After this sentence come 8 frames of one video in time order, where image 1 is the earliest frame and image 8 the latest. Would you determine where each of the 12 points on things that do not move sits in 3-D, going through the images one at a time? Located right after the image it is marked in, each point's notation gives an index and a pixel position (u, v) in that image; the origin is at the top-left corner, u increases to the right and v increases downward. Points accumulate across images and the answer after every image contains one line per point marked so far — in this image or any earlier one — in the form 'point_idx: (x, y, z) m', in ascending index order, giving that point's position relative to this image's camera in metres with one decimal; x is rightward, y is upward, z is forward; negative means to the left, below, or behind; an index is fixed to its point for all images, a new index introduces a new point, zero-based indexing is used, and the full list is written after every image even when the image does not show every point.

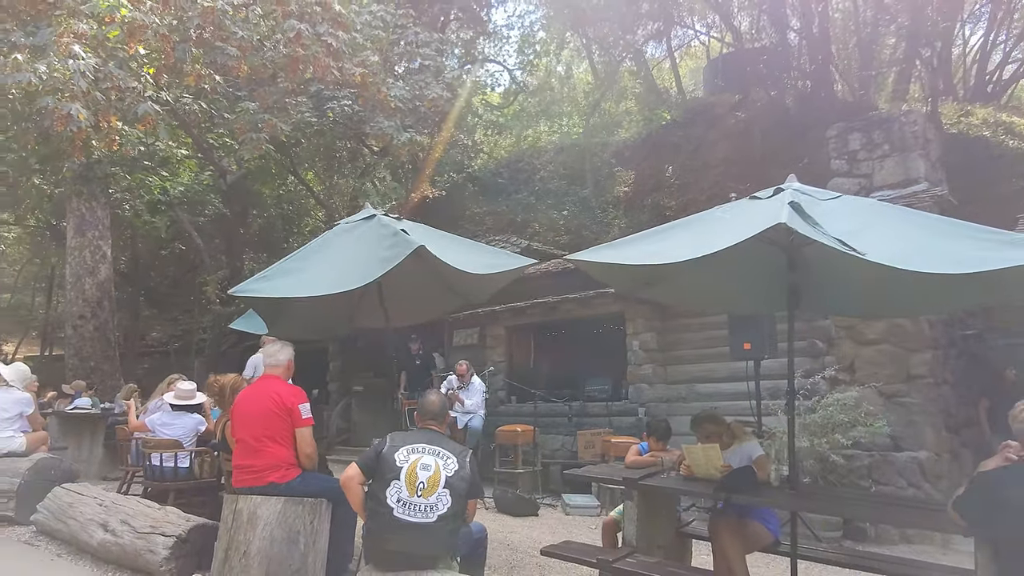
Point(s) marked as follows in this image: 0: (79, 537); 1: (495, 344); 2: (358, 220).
0: (-3.5, -2.0, +5.2) m
1: (-0.3, -0.9, +10.9) m
2: (-1.3, +0.6, +5.3) m
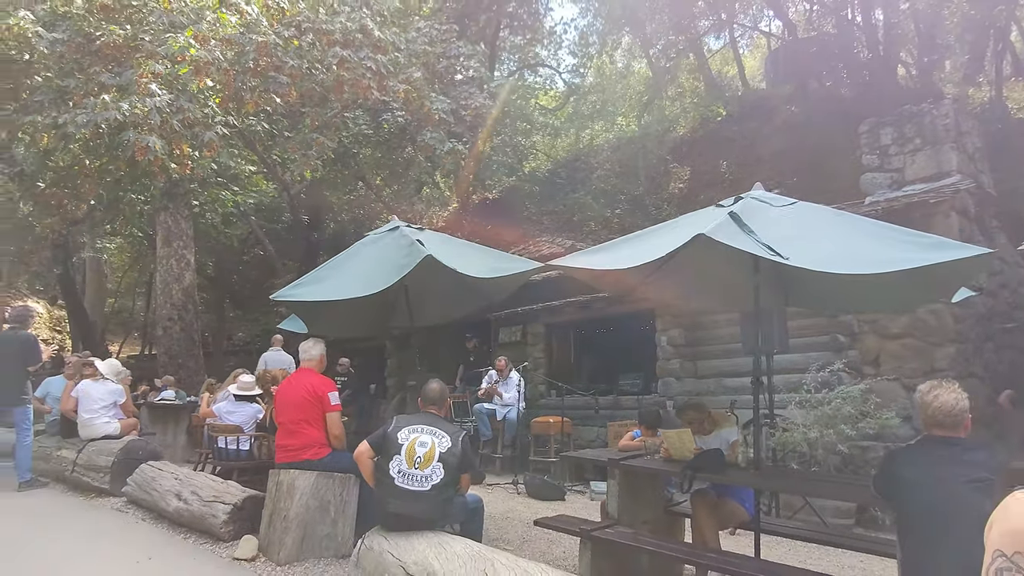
0: (-3.4, -2.1, +6.2) m
1: (+0.4, -0.9, +11.5) m
2: (-1.2, +0.5, +6.0) m
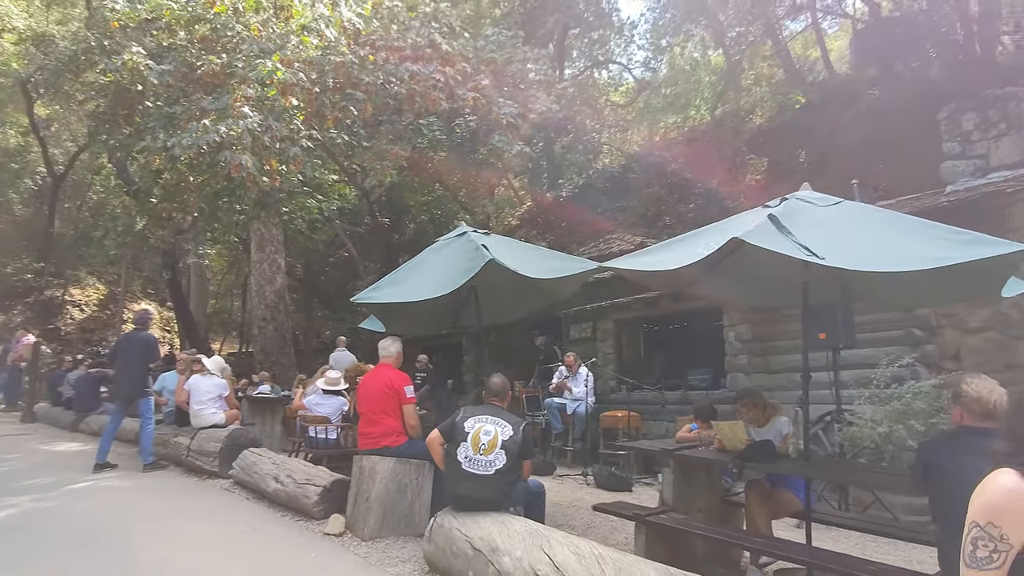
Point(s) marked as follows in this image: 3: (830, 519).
0: (-2.7, -2.1, +6.9) m
1: (+1.7, -0.9, +11.7) m
2: (-0.6, +0.5, +6.5) m
3: (+2.2, -1.6, +4.6) m
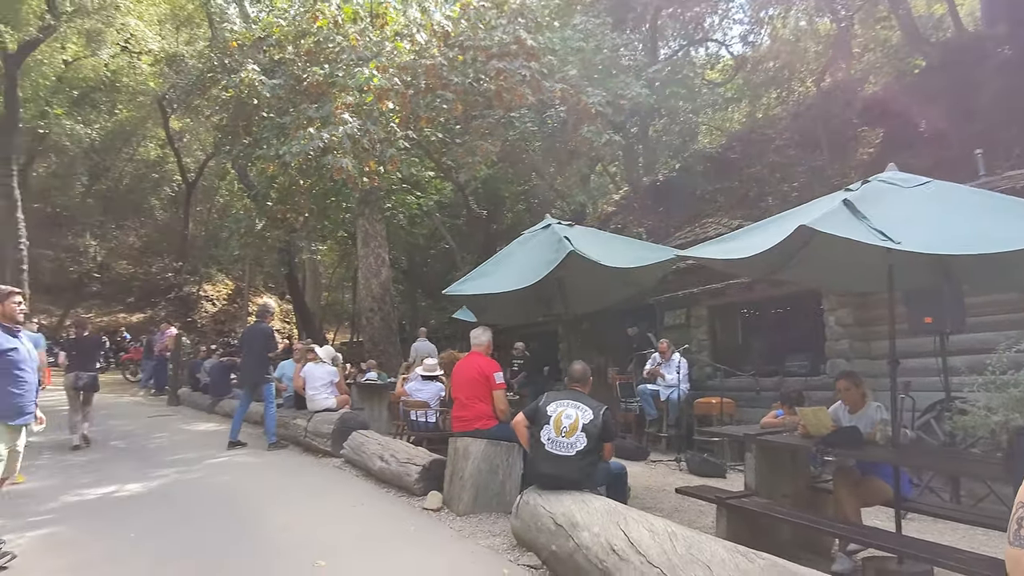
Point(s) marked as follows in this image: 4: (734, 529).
0: (-1.7, -2.1, +7.5) m
1: (+3.3, -0.6, +11.6) m
2: (+0.3, +0.6, +6.8) m
3: (+2.8, -1.5, +4.5) m
4: (+1.6, -1.8, +4.8) m
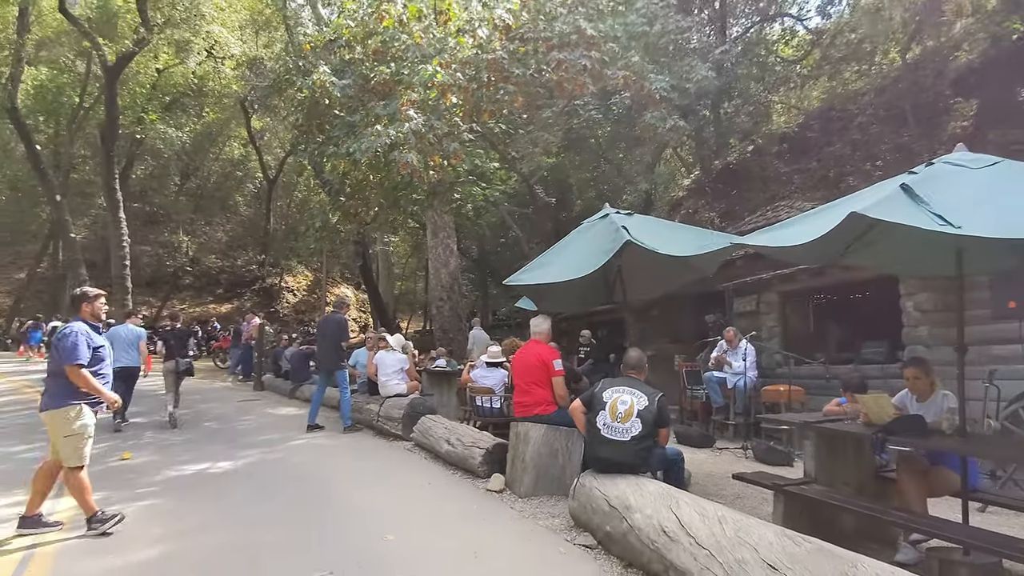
0: (-0.9, -1.9, +7.9) m
1: (+4.5, -0.4, +11.3) m
2: (+0.9, +0.7, +6.8) m
3: (+3.2, -1.4, +4.3) m
4: (+2.1, -1.7, +4.8) m
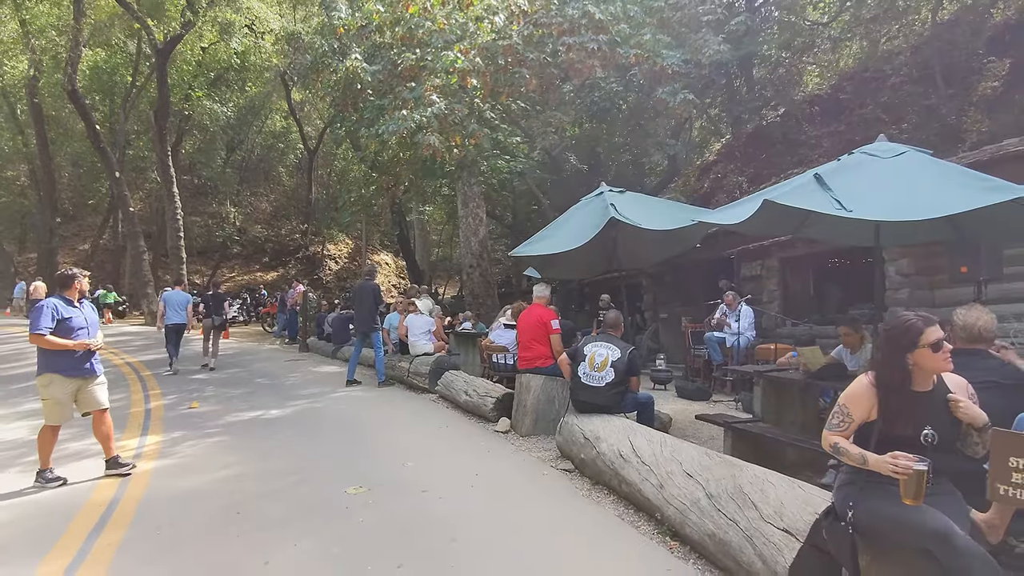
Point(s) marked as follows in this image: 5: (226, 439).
0: (-0.8, -1.5, +9.0) m
1: (+4.8, +0.2, +12.0) m
2: (+0.9, +1.1, +7.7) m
3: (+3.1, -1.2, +5.2) m
4: (+2.0, -1.4, +5.8) m
5: (-3.4, -1.8, +7.8) m
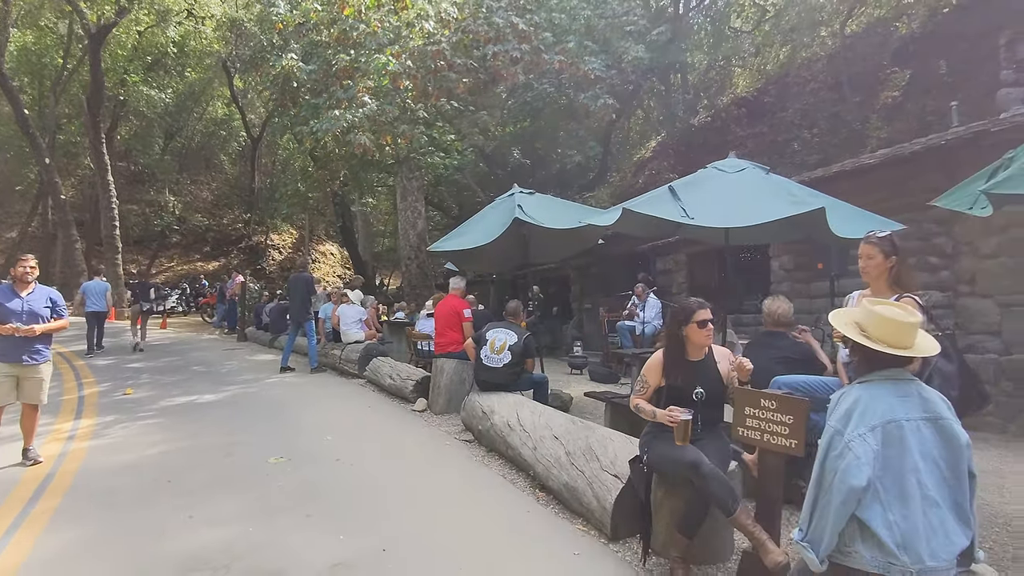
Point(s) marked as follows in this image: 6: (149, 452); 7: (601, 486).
0: (-2.0, -1.4, +9.7) m
1: (+3.4, +0.4, +13.1) m
2: (-0.1, +1.2, +8.5) m
3: (+2.2, -1.1, +6.2) m
4: (+1.1, -1.4, +6.7) m
5: (-4.5, -1.7, +8.3) m
6: (-3.8, -1.7, +6.8) m
7: (+0.6, -1.3, +4.3) m
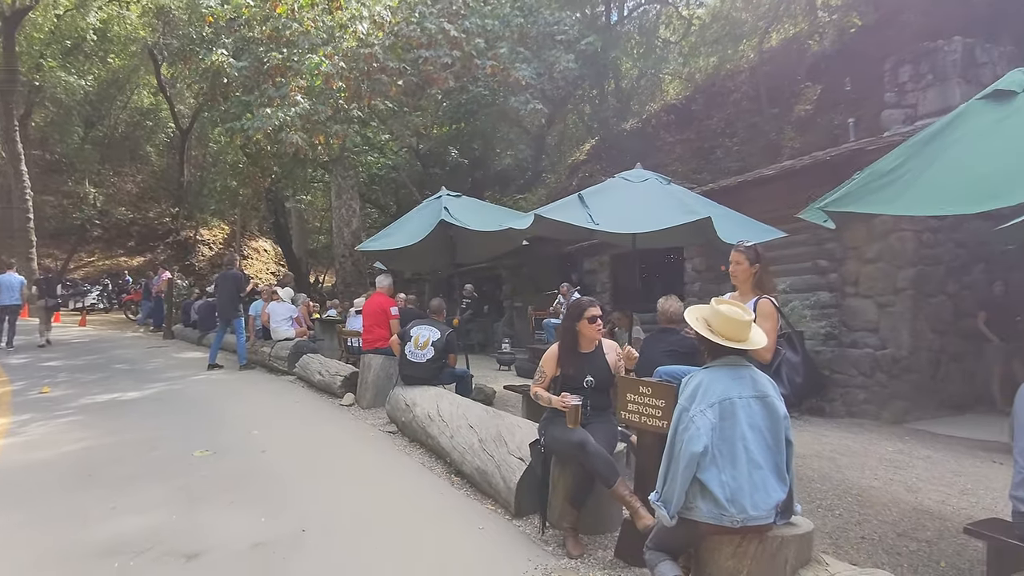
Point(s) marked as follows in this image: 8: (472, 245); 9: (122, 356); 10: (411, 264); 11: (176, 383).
0: (-3.1, -1.4, +9.9) m
1: (+2.0, +0.4, +13.8) m
2: (-1.1, +1.2, +8.9) m
3: (+1.4, -1.1, +6.8) m
4: (+0.3, -1.4, +7.2) m
5: (-5.5, -1.7, +8.2) m
6: (-4.6, -1.7, +6.8) m
7: (0.0, -1.3, +4.7) m
8: (-0.6, +0.7, +9.5) m
9: (-8.1, -1.4, +13.6) m
10: (-1.5, +0.4, +9.8) m
11: (-5.4, -1.5, +10.5) m
